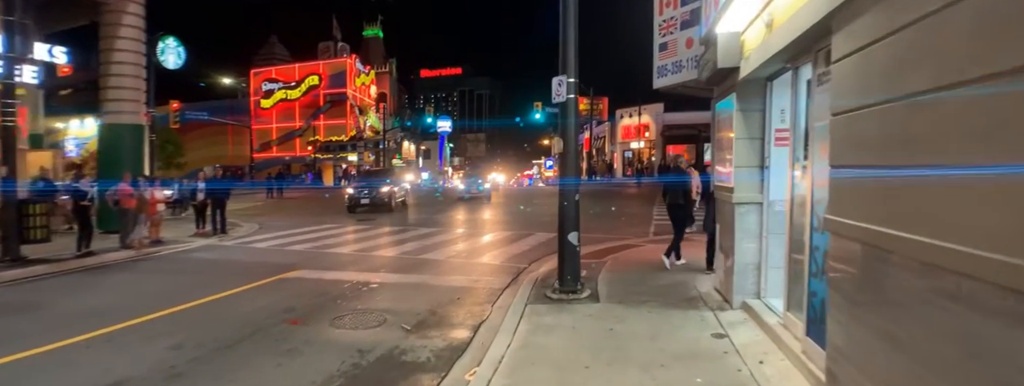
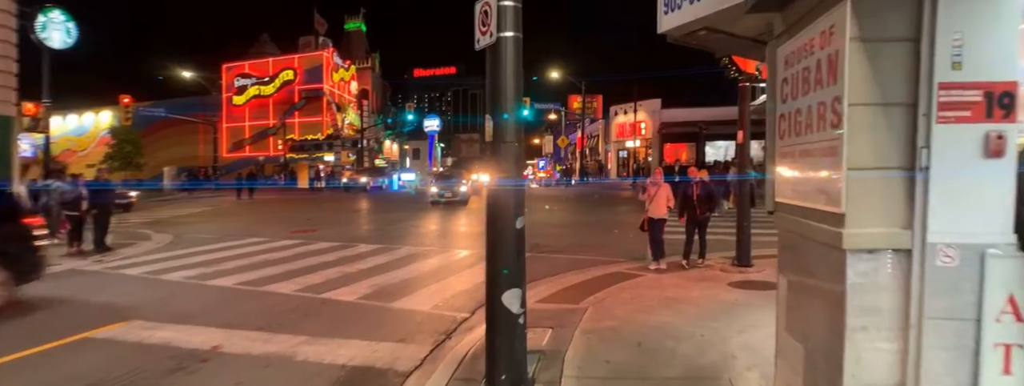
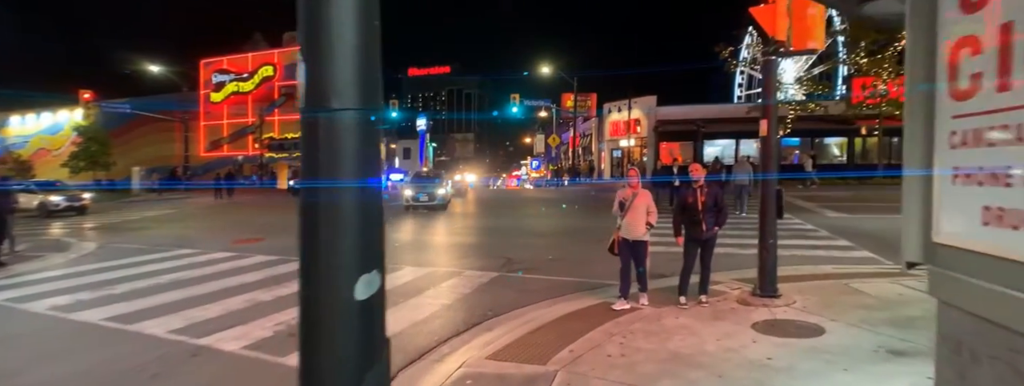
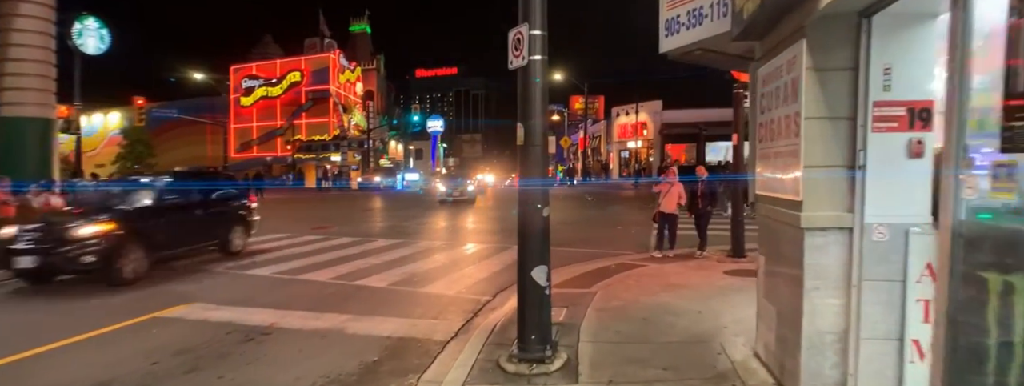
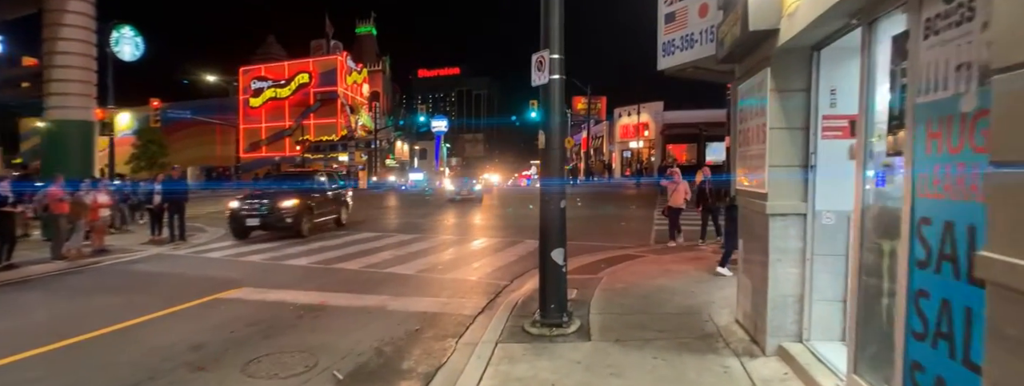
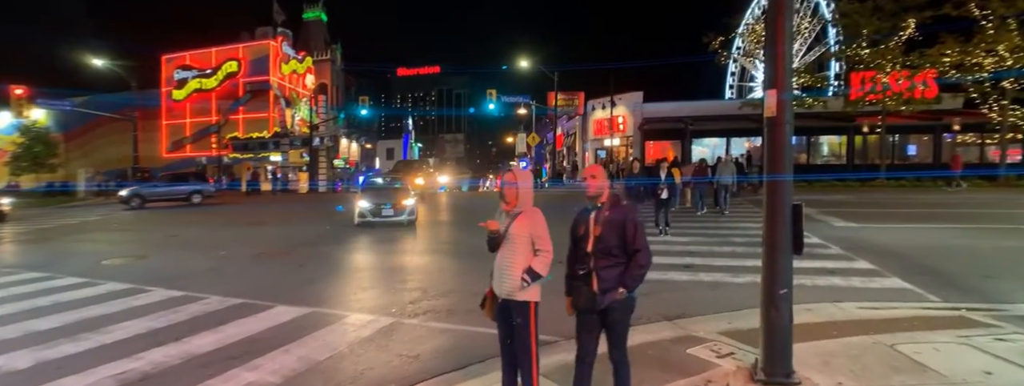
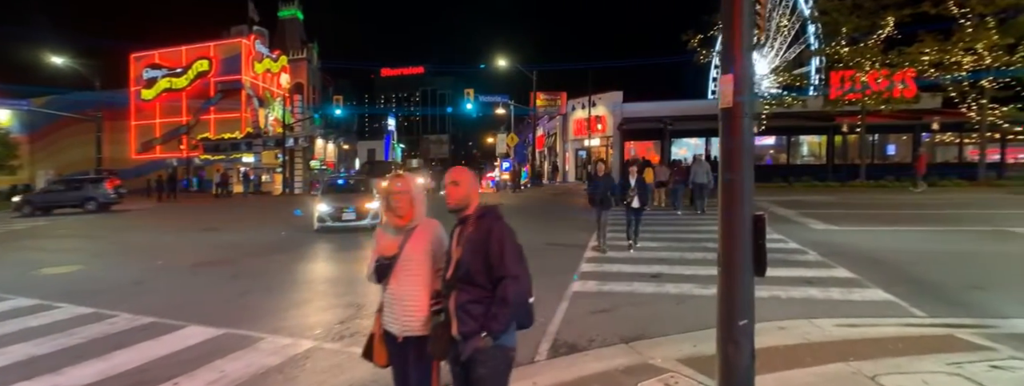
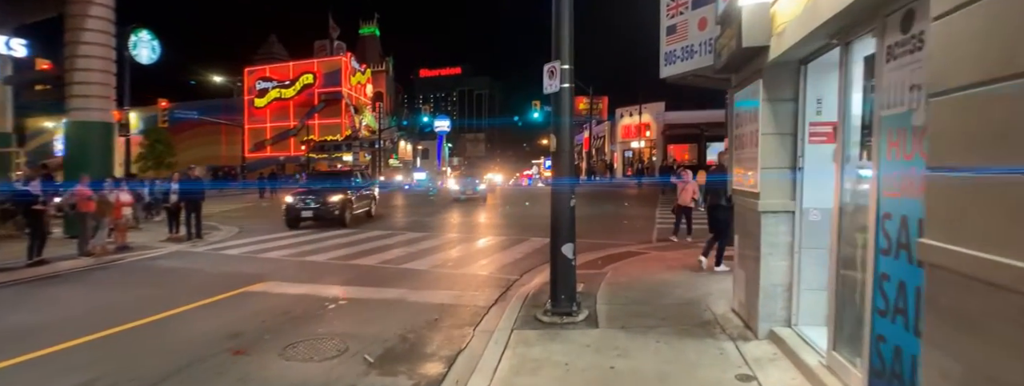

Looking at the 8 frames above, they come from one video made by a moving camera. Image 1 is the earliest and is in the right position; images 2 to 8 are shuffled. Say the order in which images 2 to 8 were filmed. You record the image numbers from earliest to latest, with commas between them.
8, 5, 4, 2, 3, 6, 7
